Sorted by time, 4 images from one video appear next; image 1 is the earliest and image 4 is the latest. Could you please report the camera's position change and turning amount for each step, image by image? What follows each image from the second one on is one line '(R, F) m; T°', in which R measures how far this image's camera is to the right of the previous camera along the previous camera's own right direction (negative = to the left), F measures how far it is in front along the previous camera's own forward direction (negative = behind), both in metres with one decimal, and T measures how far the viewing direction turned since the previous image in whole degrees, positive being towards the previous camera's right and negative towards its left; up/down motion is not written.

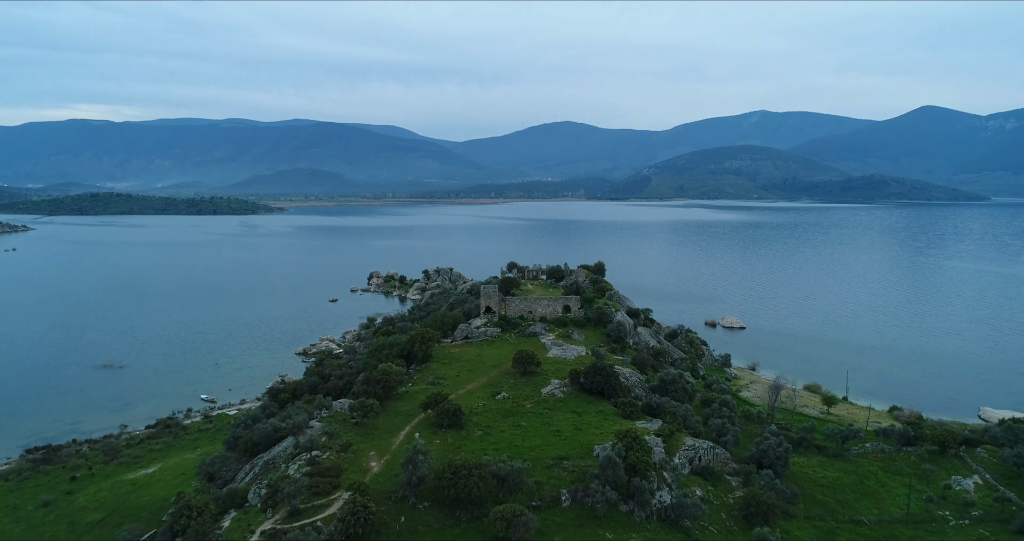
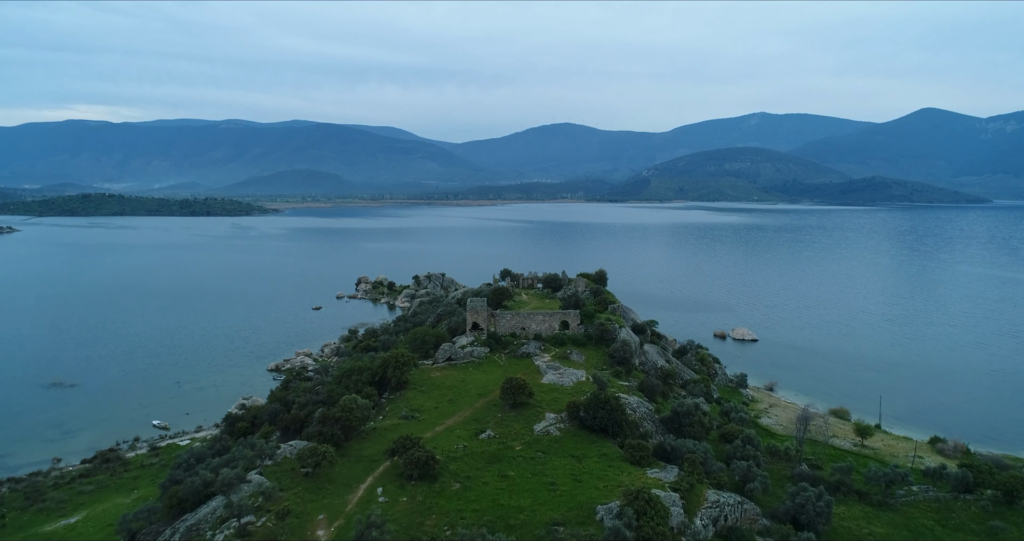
(+0.6, +4.5) m; 0°
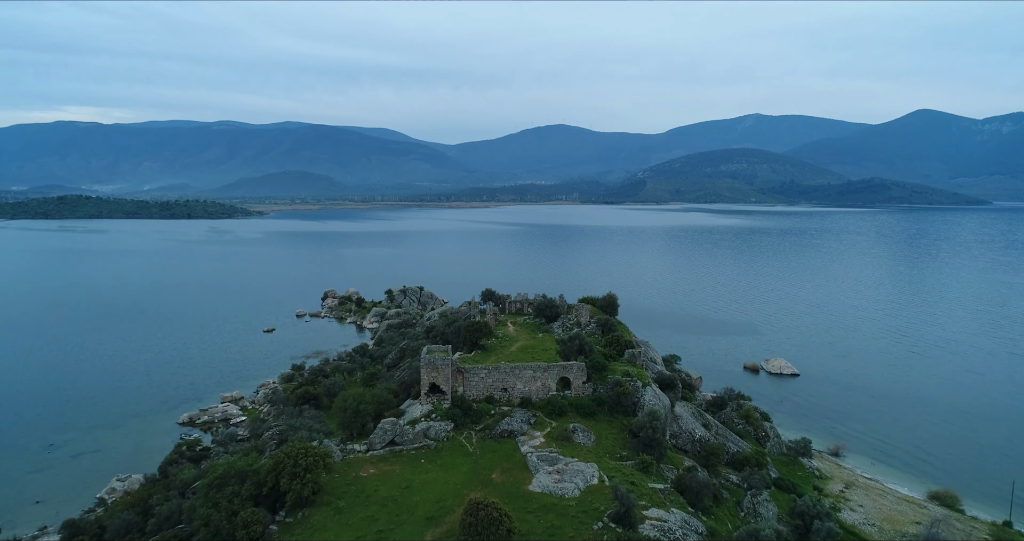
(+0.9, +10.5) m; +1°
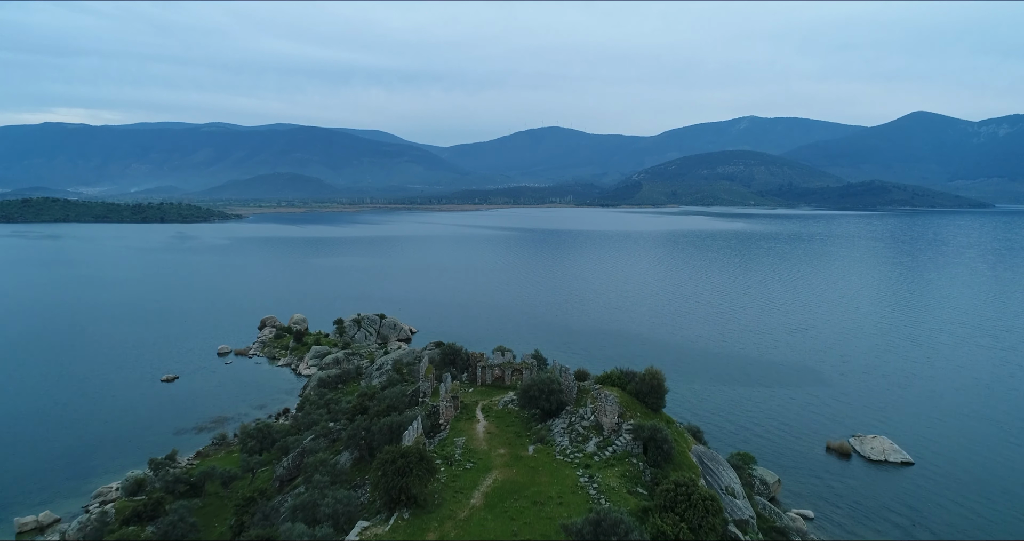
(+1.0, +14.9) m; +1°
